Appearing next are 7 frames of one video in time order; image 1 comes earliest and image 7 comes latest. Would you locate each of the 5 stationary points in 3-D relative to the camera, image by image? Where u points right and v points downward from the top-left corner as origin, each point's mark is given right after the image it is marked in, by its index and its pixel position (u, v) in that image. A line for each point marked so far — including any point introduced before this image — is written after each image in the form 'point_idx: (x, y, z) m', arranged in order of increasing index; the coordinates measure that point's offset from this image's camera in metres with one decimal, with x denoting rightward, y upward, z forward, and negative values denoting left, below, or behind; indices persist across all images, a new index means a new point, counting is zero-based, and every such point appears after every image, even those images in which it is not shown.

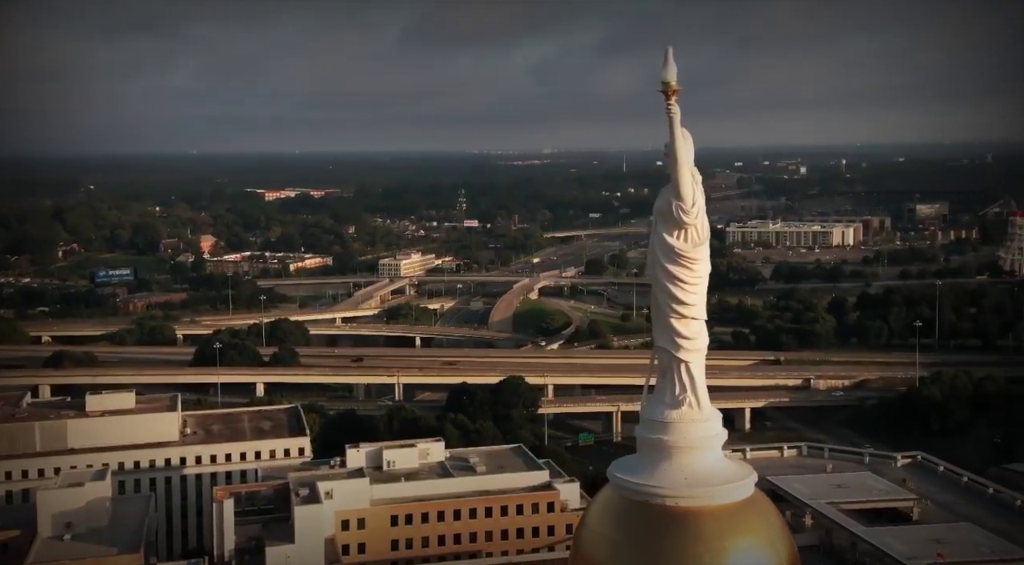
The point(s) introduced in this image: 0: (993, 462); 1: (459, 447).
0: (+7.5, -2.8, +19.2) m
1: (-0.8, -2.5, +18.6) m
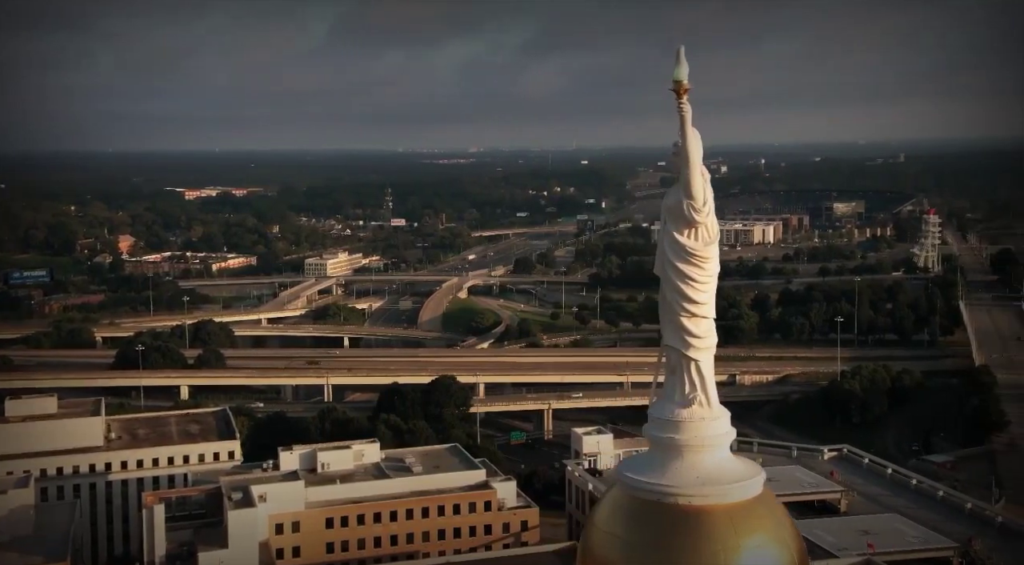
0: (+6.5, -2.8, +19.9) m
1: (-1.8, -2.5, +18.5) m
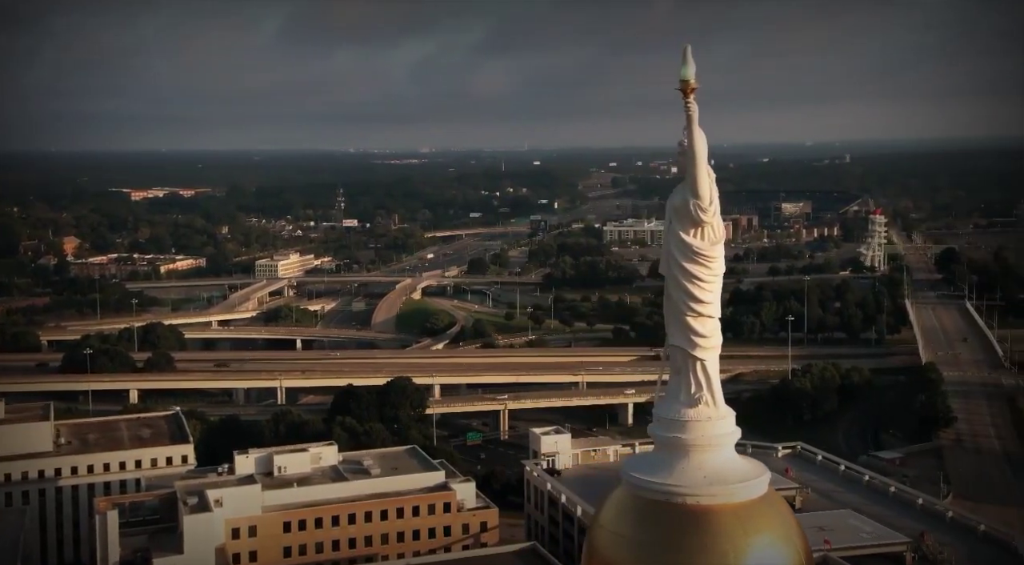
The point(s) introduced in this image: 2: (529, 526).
0: (+5.8, -2.7, +20.2) m
1: (-2.5, -2.5, +18.5) m
2: (+0.2, -3.6, +18.1) m
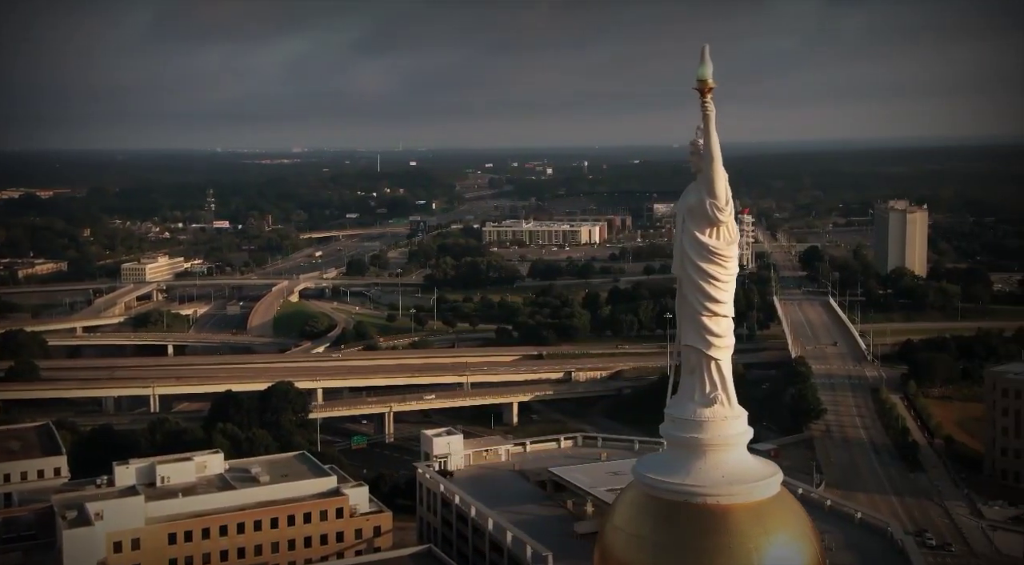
0: (+3.9, -2.7, +20.8) m
1: (-4.1, -2.6, +18.0) m
2: (-1.3, -3.6, +18.0) m
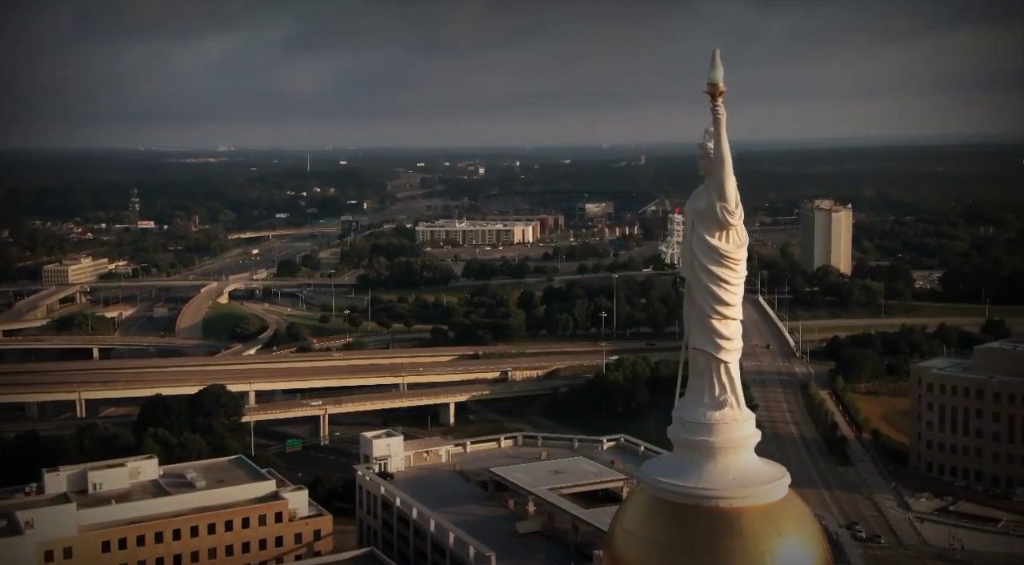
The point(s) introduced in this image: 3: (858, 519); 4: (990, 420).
0: (+2.8, -2.7, +21.0) m
1: (-4.9, -2.6, +17.6) m
2: (-2.2, -3.6, +17.9) m
3: (+5.1, -3.4, +17.9) m
4: (+7.6, -2.2, +19.6) m
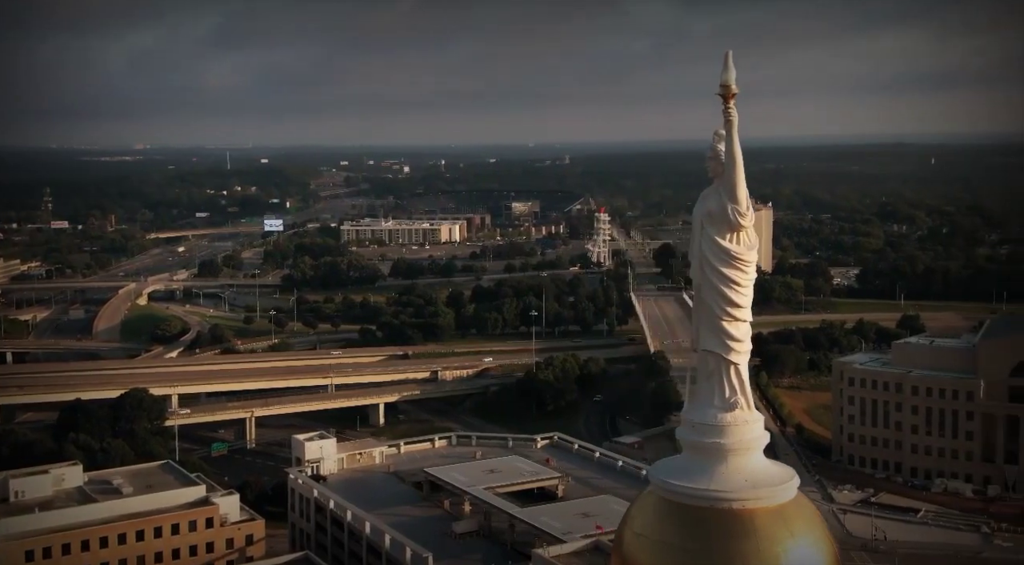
0: (+1.6, -2.7, +21.1) m
1: (-5.8, -2.6, +17.1) m
2: (-3.1, -3.6, +17.5) m
3: (+4.2, -3.4, +18.1) m
4: (+6.5, -2.1, +20.0) m
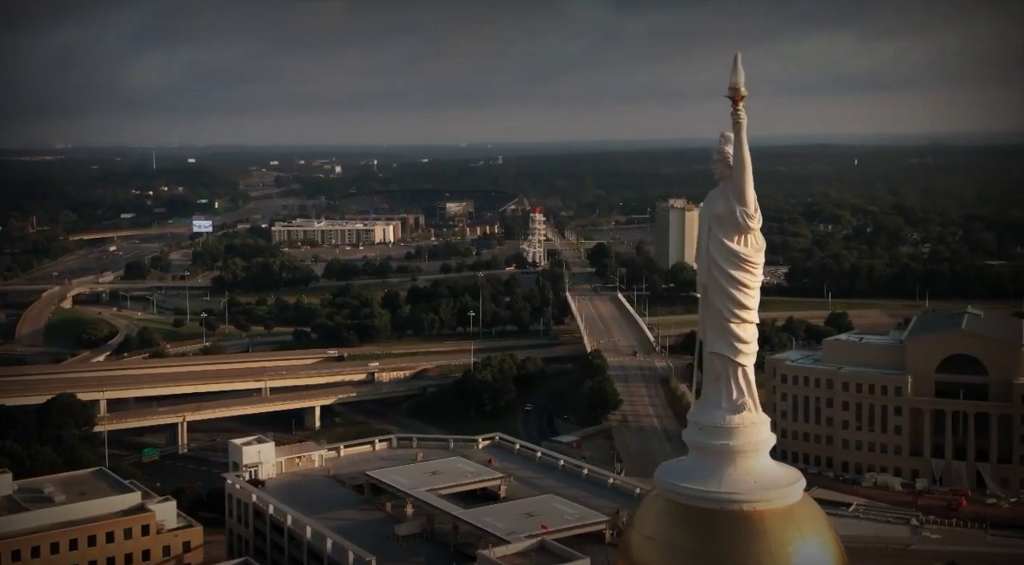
0: (+0.5, -2.6, +21.0) m
1: (-6.6, -2.6, +16.5) m
2: (-3.9, -3.6, +17.1) m
3: (+3.3, -3.3, +18.3) m
4: (+5.5, -2.1, +20.3) m
